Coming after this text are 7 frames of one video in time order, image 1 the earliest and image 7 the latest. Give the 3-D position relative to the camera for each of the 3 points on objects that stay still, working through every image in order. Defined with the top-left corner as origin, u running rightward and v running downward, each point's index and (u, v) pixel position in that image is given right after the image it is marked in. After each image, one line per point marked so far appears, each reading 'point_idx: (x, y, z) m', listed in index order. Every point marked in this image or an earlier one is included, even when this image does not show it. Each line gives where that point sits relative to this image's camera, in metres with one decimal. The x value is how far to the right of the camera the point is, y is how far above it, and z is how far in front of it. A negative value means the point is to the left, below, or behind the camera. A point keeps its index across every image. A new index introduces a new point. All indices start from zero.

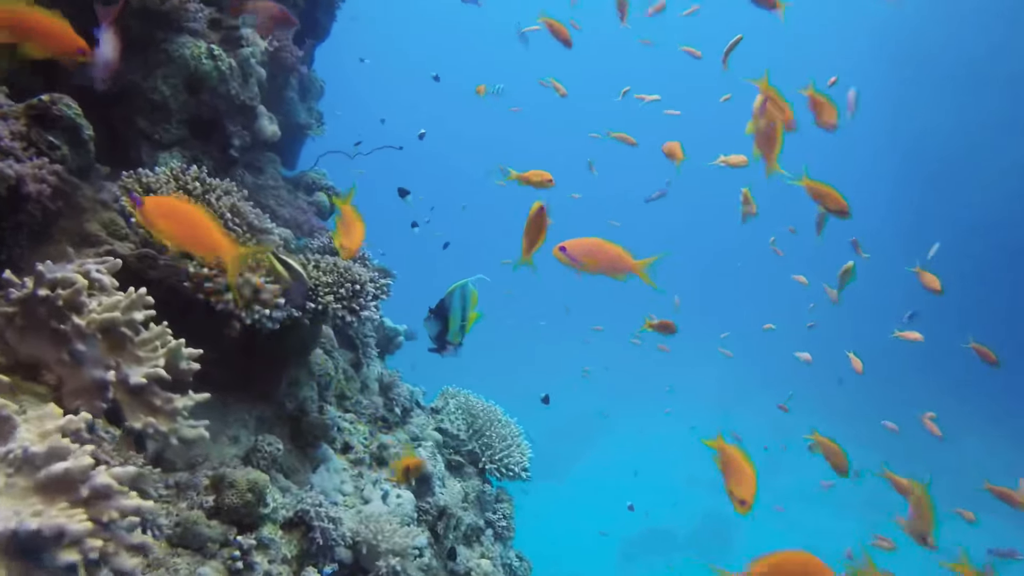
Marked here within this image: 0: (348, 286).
0: (-1.1, 0.0, +3.7) m
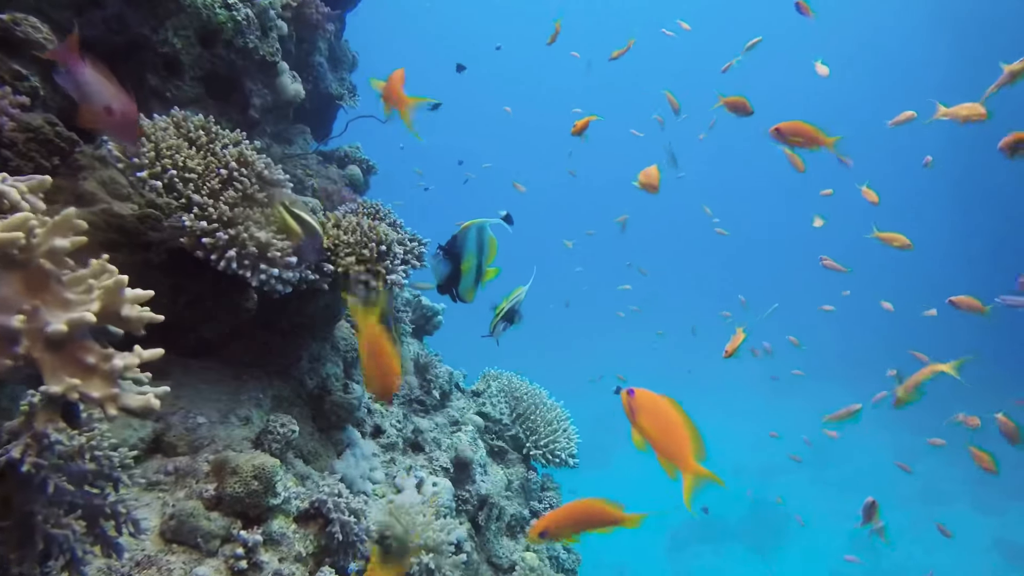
0: (-0.9, +0.3, +3.3) m
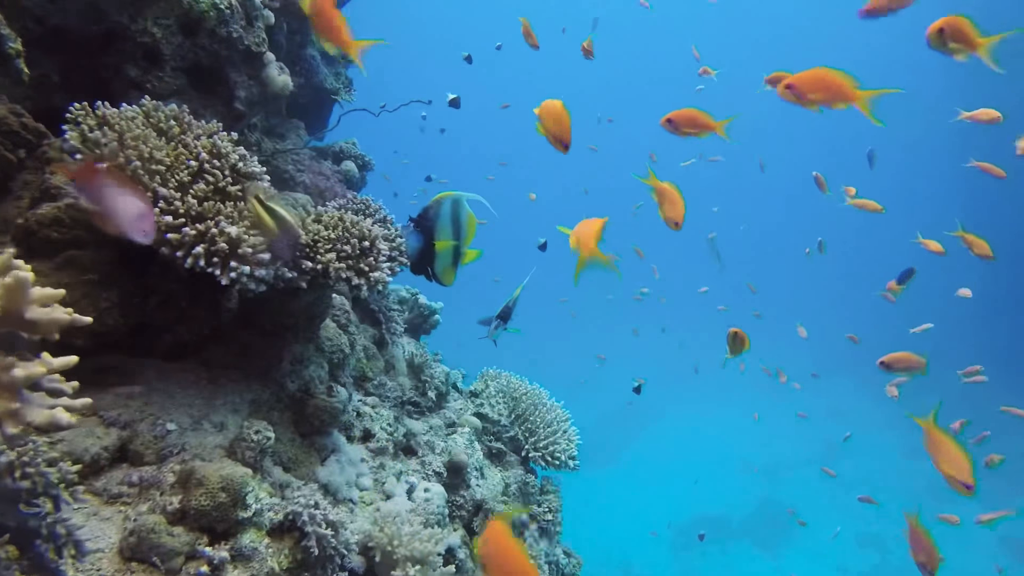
0: (-0.9, +0.3, +3.1) m
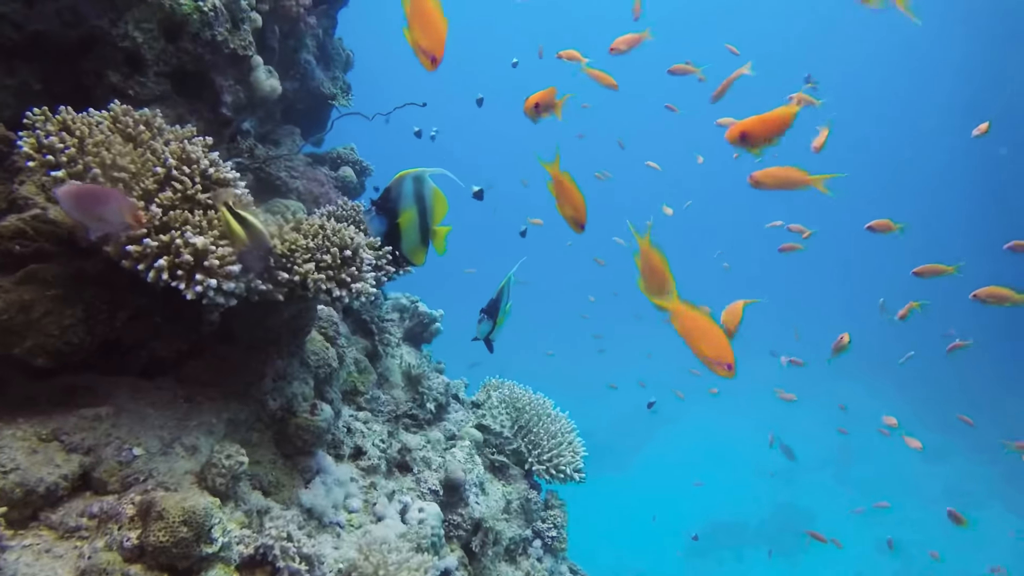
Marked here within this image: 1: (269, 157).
0: (-1.0, +0.2, +2.9) m
1: (-2.6, +1.4, +5.7) m
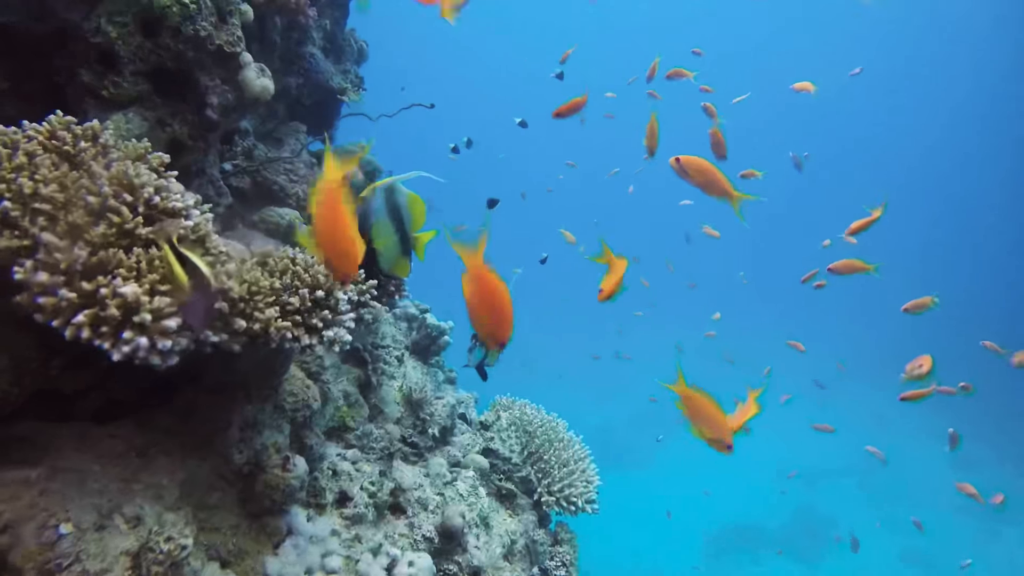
0: (-1.0, 0.0, +2.5) m
1: (-2.4, +1.3, +5.3) m
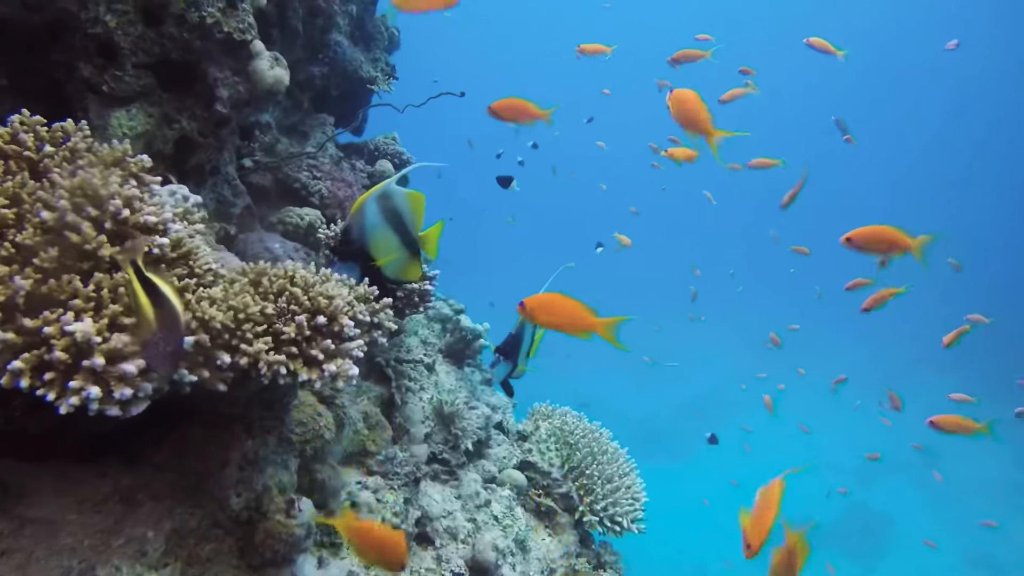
0: (-0.8, -0.1, +2.1) m
1: (-2.1, +1.2, +5.0) m
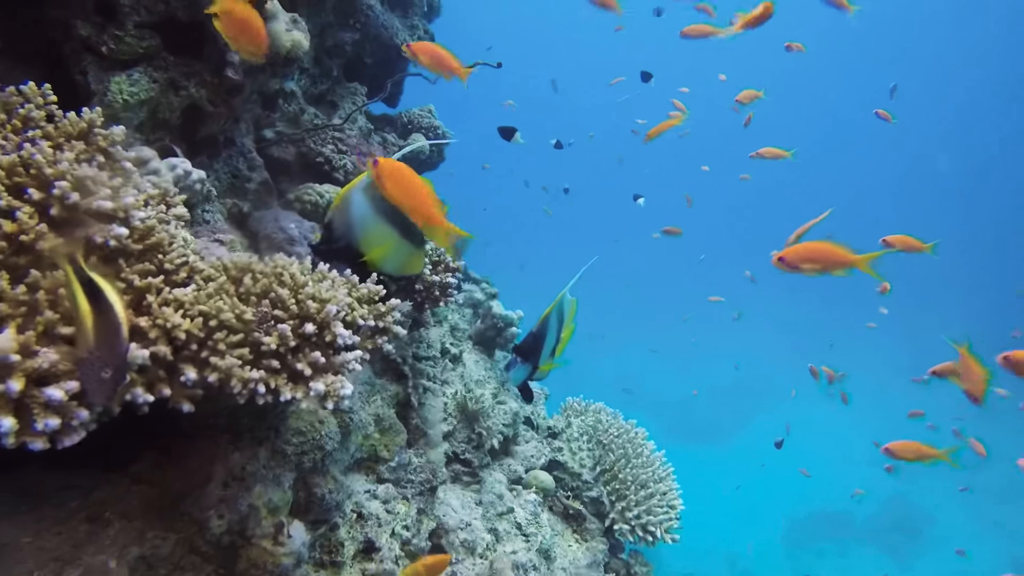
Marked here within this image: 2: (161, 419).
0: (-0.7, -0.1, +1.8) m
1: (-1.7, +1.4, +4.7) m
2: (-1.4, -0.5, +2.1) m
